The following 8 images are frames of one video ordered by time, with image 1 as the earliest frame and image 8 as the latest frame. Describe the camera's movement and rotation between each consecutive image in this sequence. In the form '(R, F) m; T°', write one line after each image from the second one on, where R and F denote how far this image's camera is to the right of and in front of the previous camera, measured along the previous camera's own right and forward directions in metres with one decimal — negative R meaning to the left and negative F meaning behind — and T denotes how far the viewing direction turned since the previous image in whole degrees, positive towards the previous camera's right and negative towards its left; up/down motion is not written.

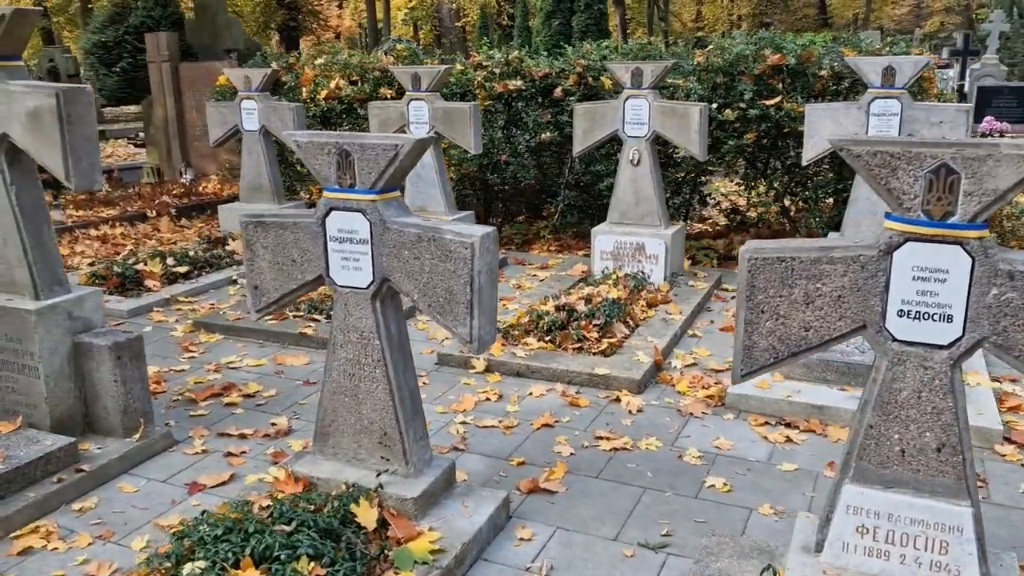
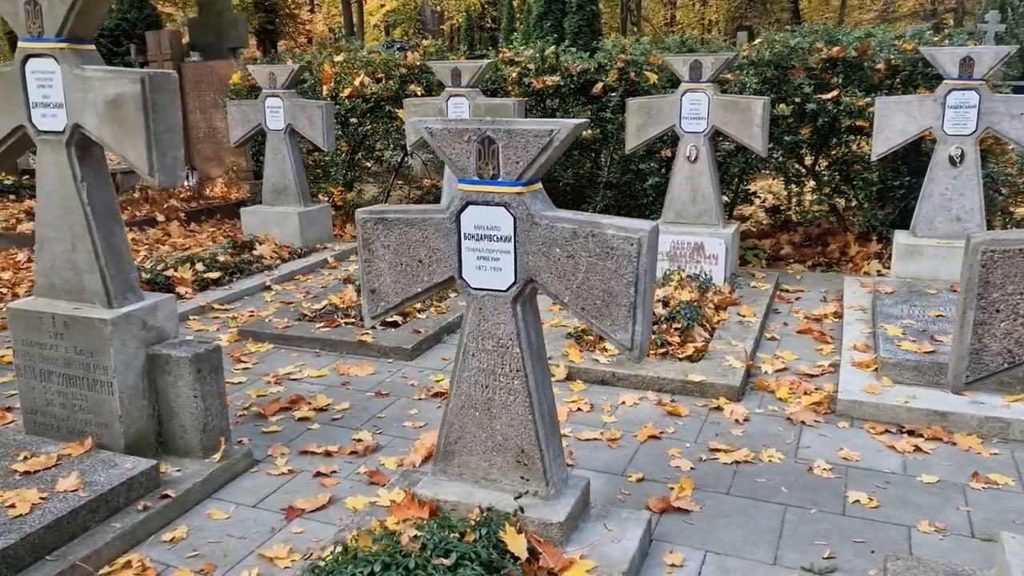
(-0.7, +0.3) m; +2°
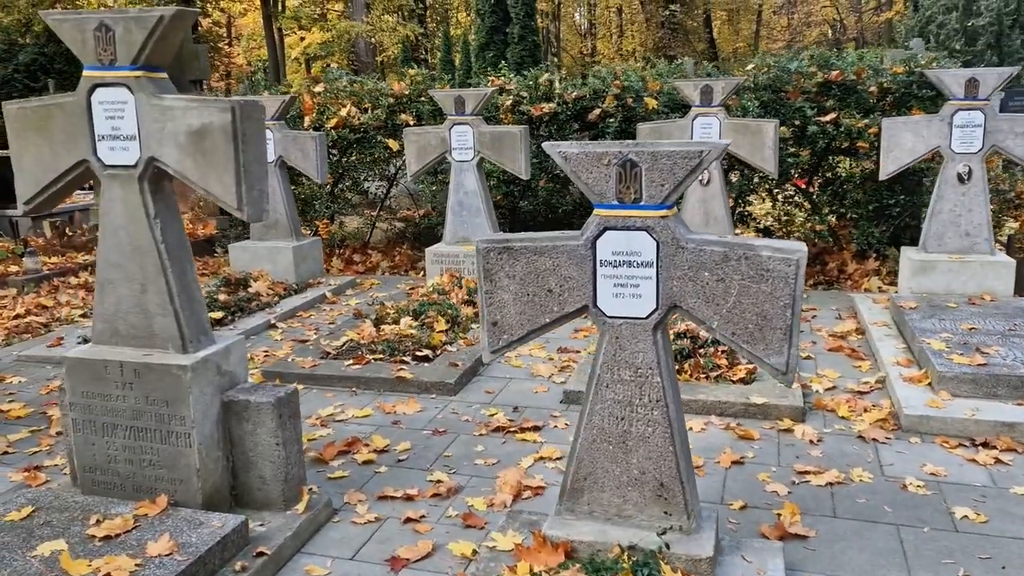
(-0.7, +0.2) m; +5°
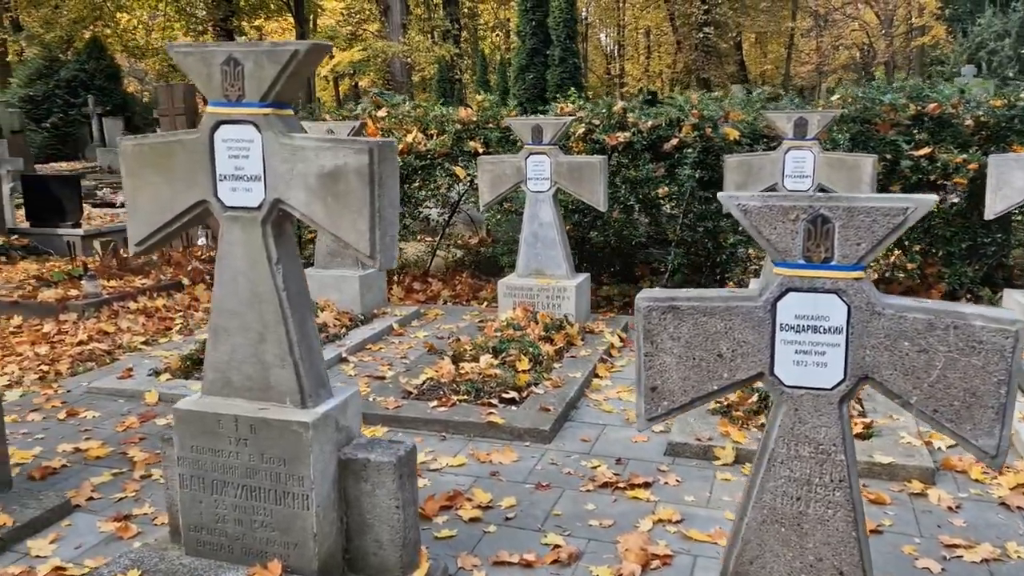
(-0.5, +0.2) m; -1°
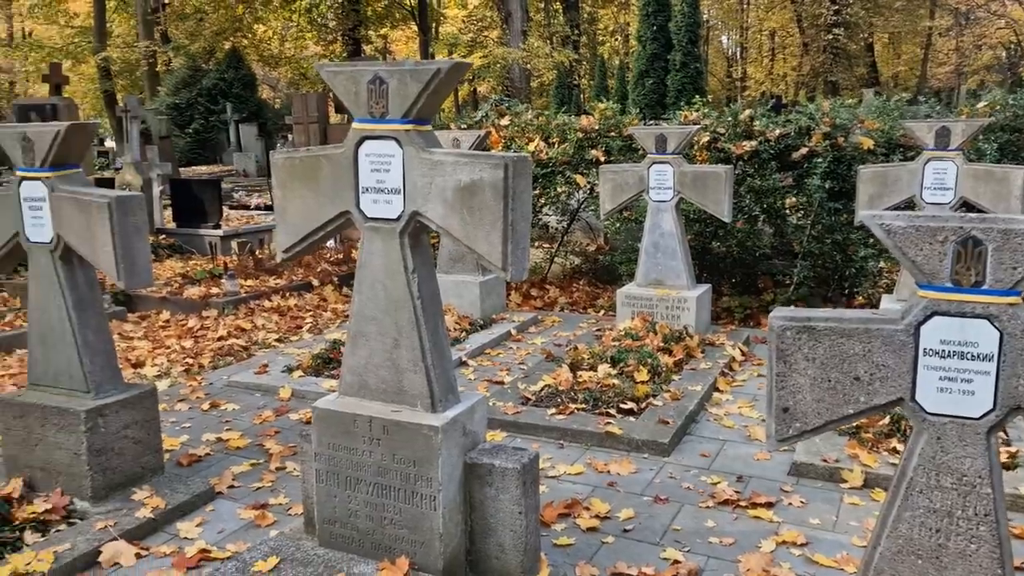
(-0.1, -0.1) m; -8°
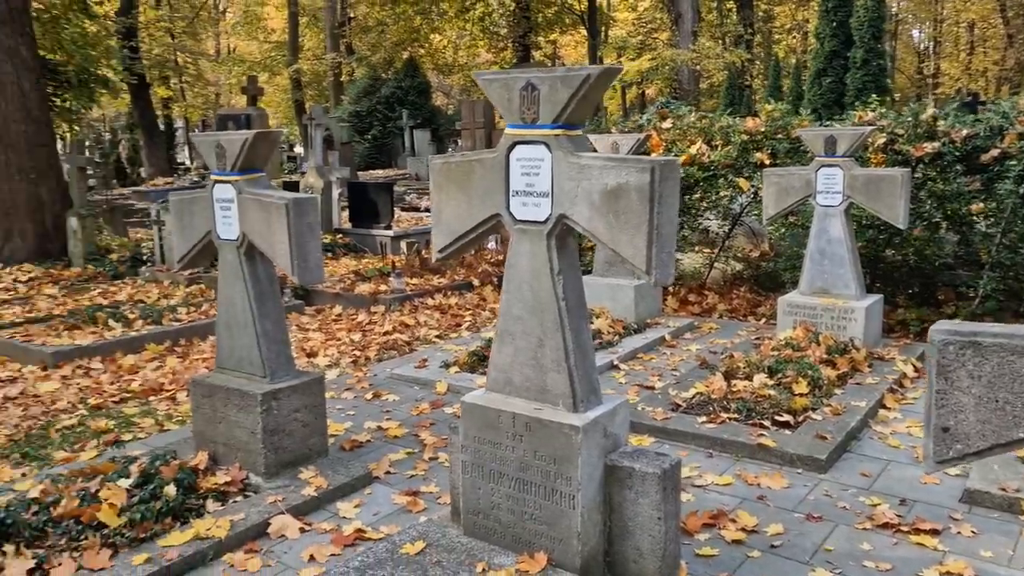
(+0.1, 0.0) m; -11°
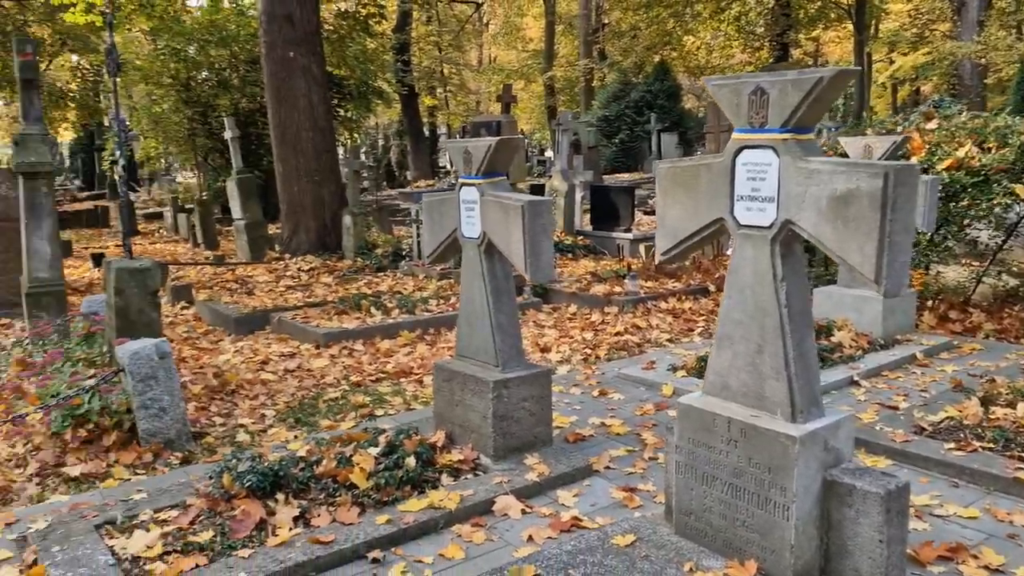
(+0.1, -0.1) m; -17°
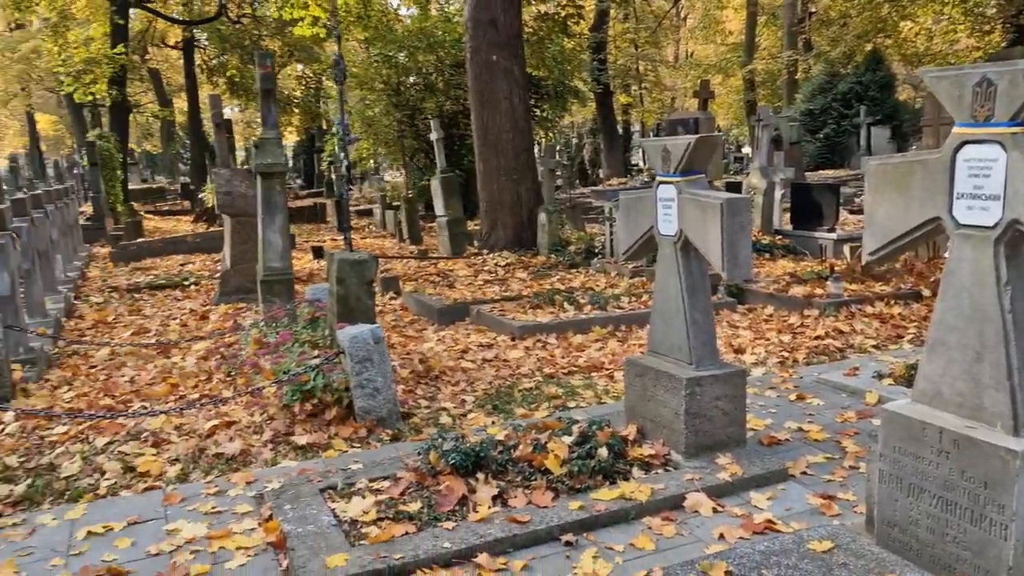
(0.0, -0.1) m; -13°
